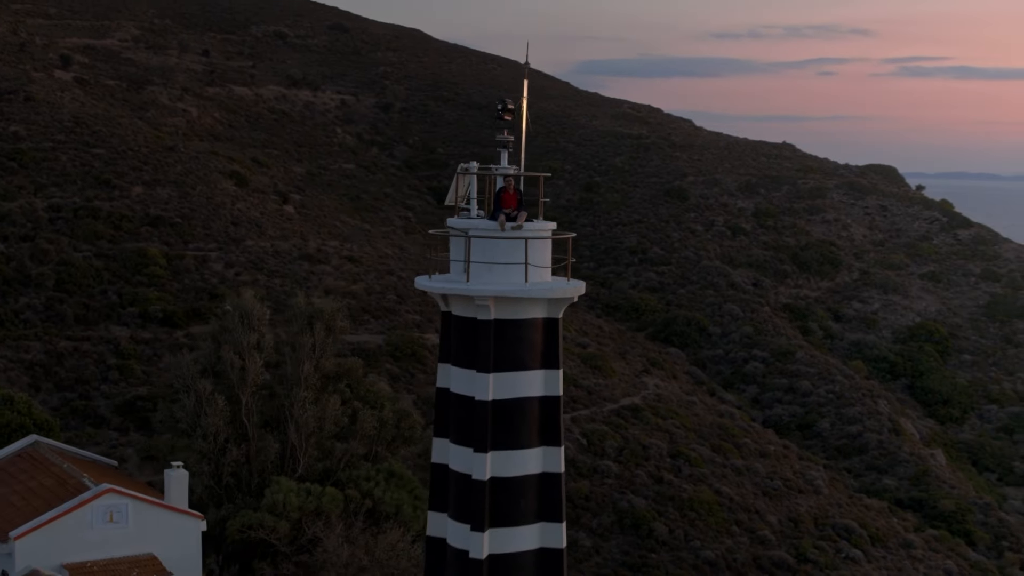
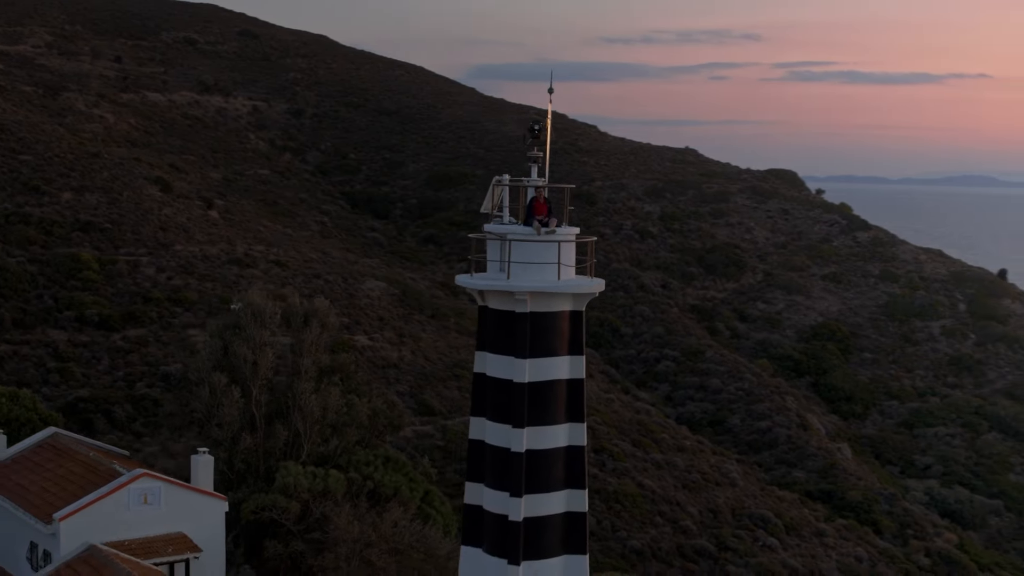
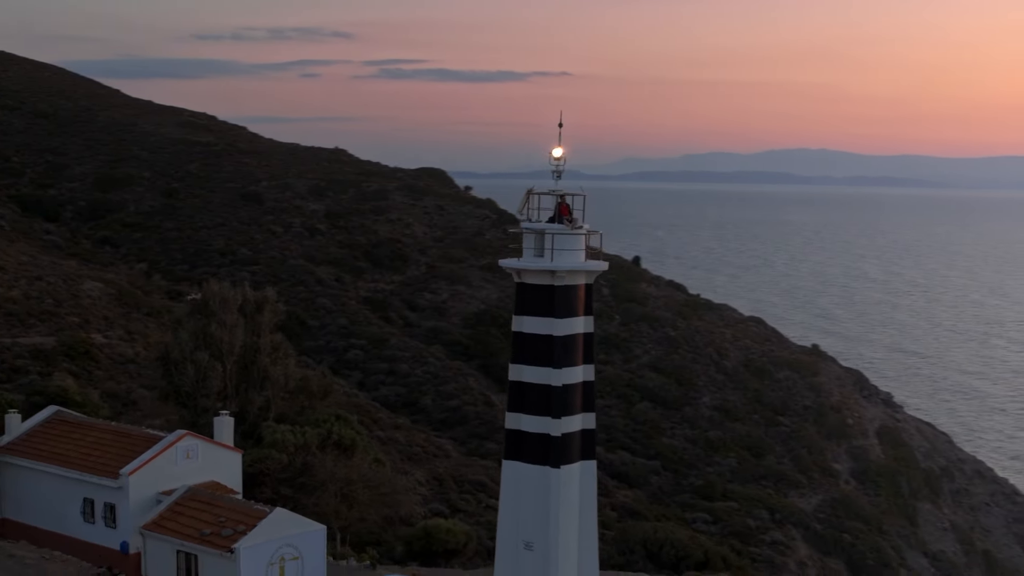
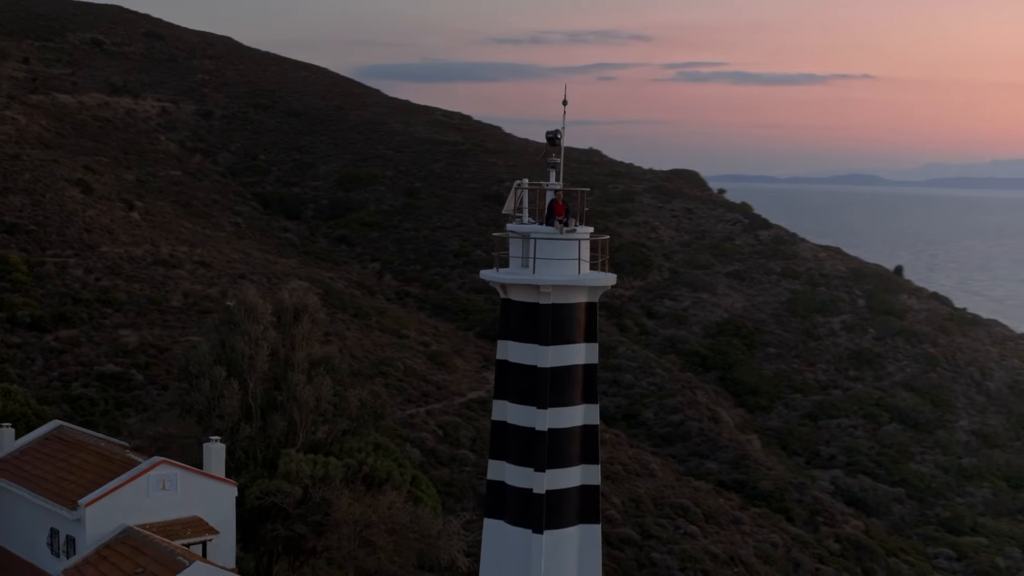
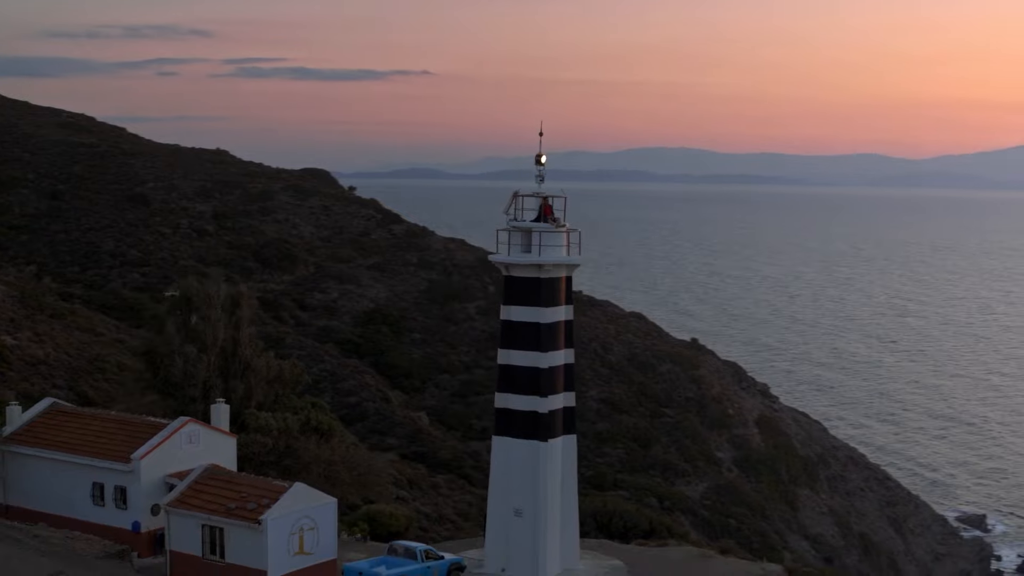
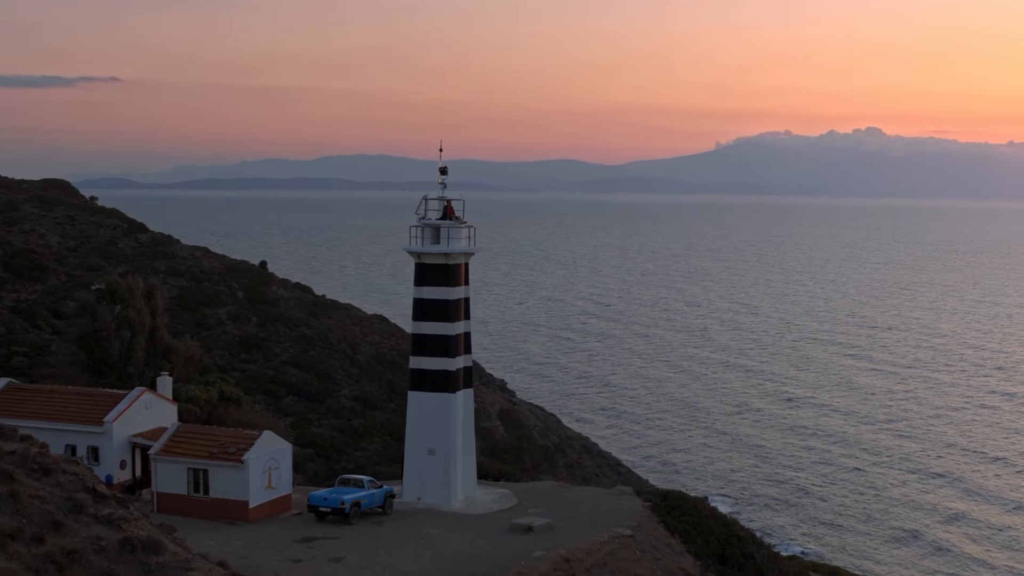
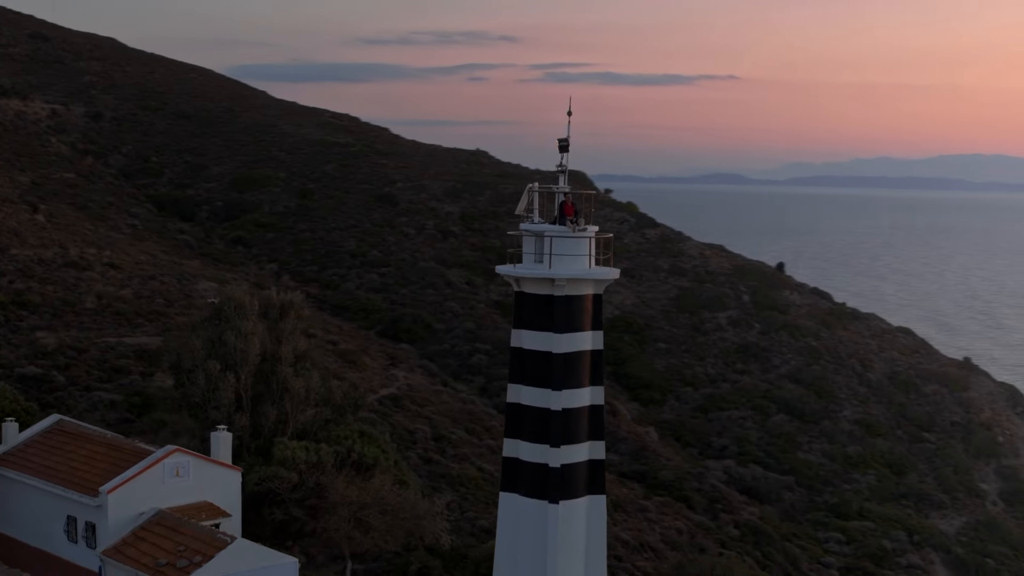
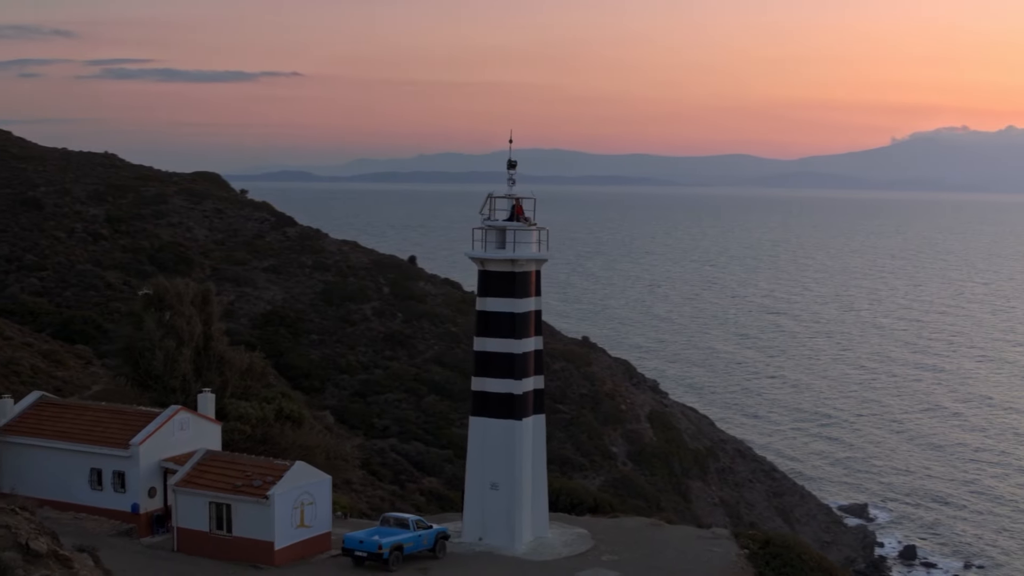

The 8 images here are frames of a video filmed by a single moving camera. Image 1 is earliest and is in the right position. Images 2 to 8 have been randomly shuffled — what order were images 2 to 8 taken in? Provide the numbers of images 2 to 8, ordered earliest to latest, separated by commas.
2, 4, 7, 3, 5, 8, 6
